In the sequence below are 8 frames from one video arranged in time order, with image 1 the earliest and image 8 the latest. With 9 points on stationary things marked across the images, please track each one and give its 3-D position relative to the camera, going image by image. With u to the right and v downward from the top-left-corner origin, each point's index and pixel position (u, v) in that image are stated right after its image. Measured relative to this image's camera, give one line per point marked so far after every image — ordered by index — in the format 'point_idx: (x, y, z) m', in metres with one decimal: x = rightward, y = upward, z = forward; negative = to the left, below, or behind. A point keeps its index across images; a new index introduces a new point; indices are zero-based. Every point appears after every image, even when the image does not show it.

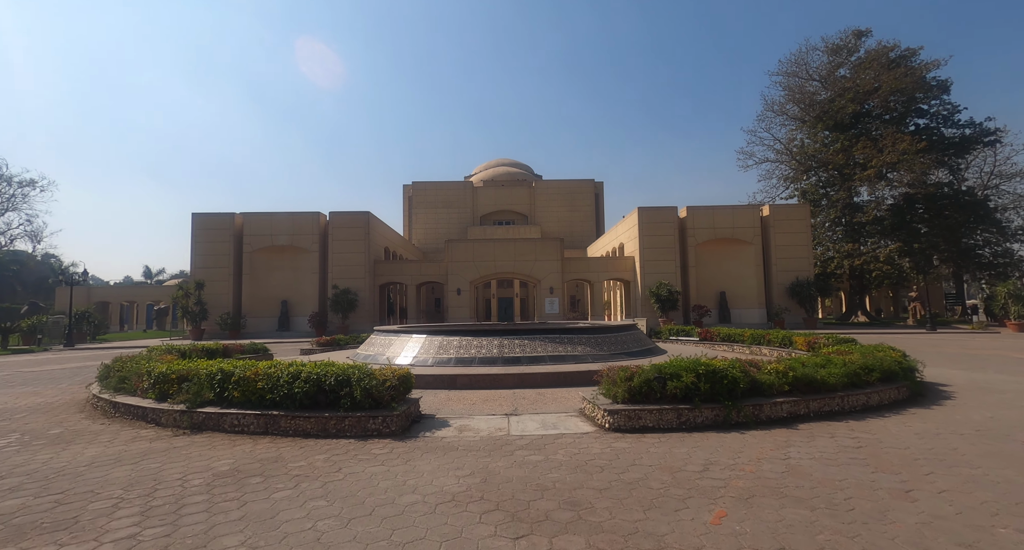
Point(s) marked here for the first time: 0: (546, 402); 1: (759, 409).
0: (+0.5, -1.7, +6.7) m
1: (+2.7, -1.4, +5.3) m
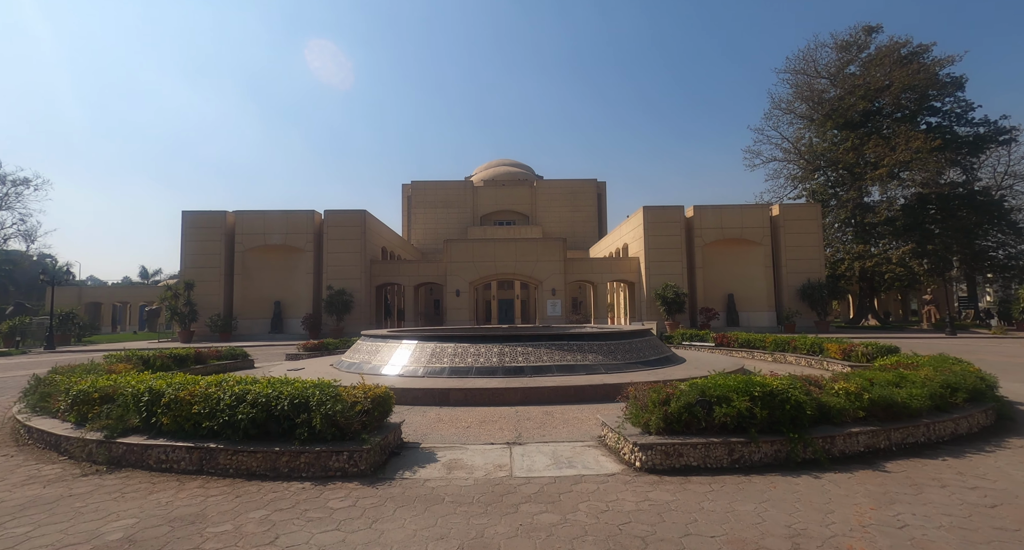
0: (+0.5, -1.7, +5.6) m
1: (+2.7, -1.4, +4.2) m
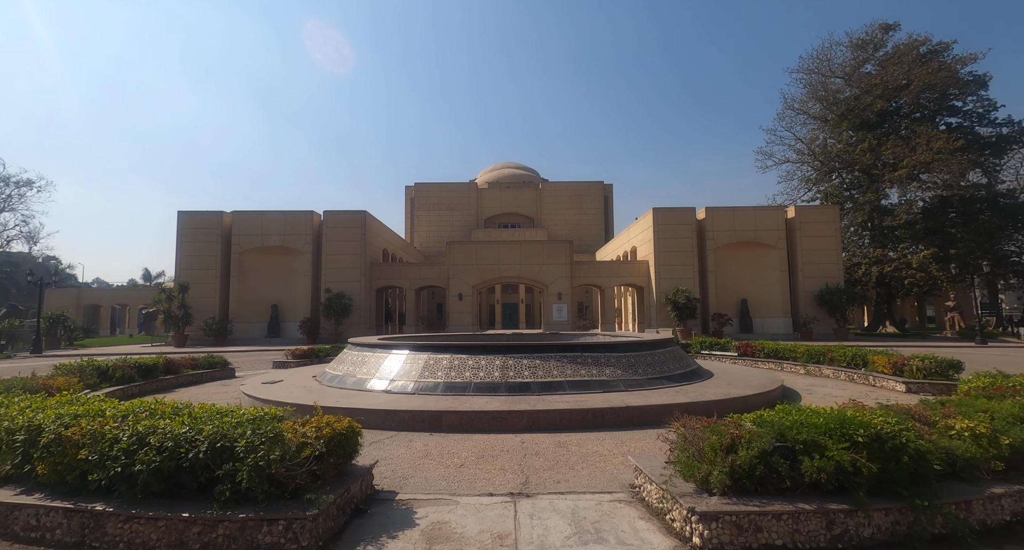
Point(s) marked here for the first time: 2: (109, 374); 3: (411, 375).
0: (+0.6, -1.7, +4.4) m
1: (+2.7, -1.4, +3.0) m
2: (-10.3, -2.4, +12.4) m
3: (-1.6, -1.6, +7.9) m
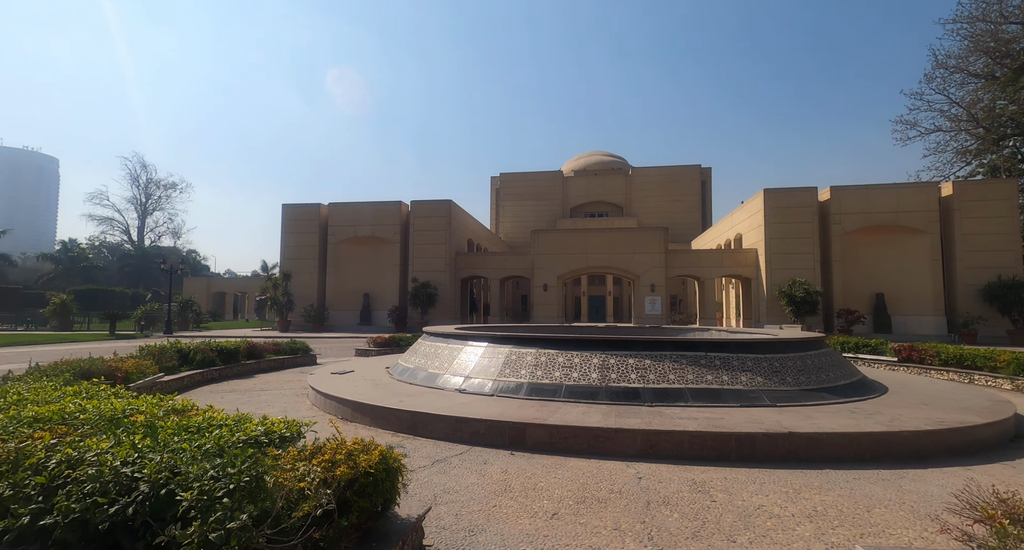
0: (+1.2, -1.5, +2.8) m
1: (+3.1, -1.2, +1.0) m
2: (-8.1, -2.0, +12.5) m
3: (-0.3, -1.3, +6.6) m
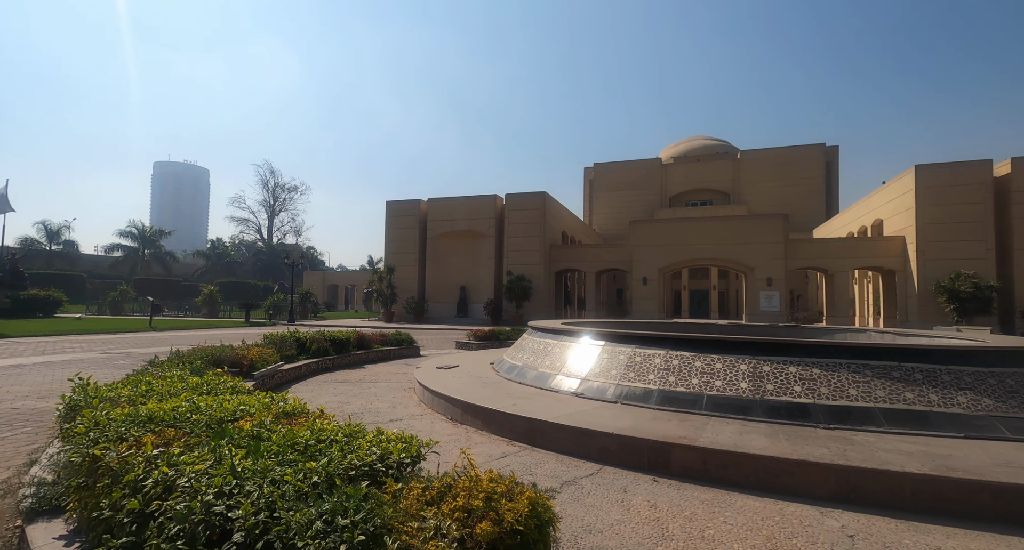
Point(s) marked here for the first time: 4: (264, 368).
0: (+2.0, -1.4, +1.8) m
1: (+3.5, -1.2, -0.3) m
2: (-5.4, -1.8, +13.1) m
3: (+1.2, -1.2, +5.8) m
4: (-5.0, -1.9, +10.0) m
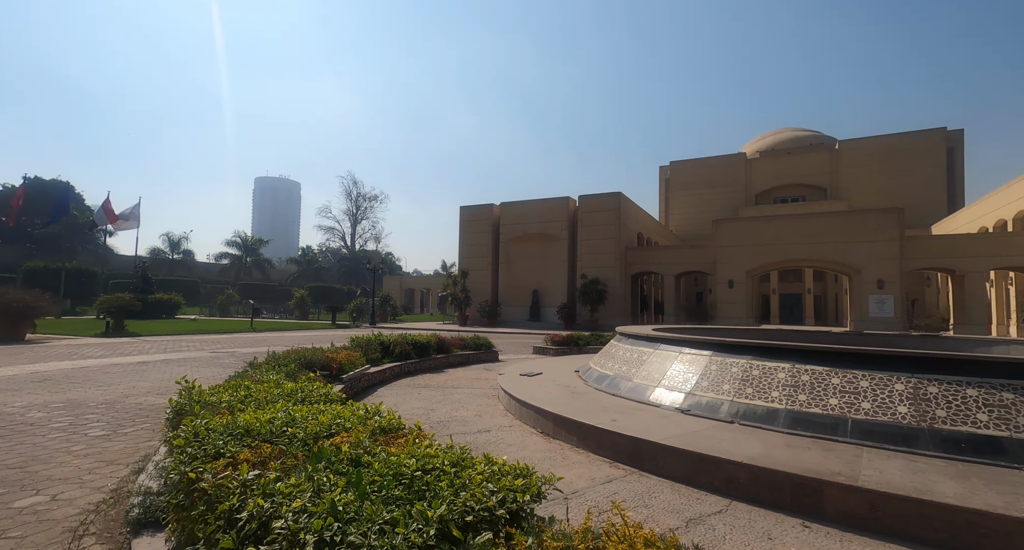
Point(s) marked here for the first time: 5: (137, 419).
0: (+2.4, -1.4, +1.0) m
1: (+3.7, -1.1, -1.3) m
2: (-3.2, -1.9, +13.3) m
3: (+2.2, -1.2, +5.1) m
4: (-3.3, -2.0, +10.1) m
5: (-6.2, -2.4, +8.2) m
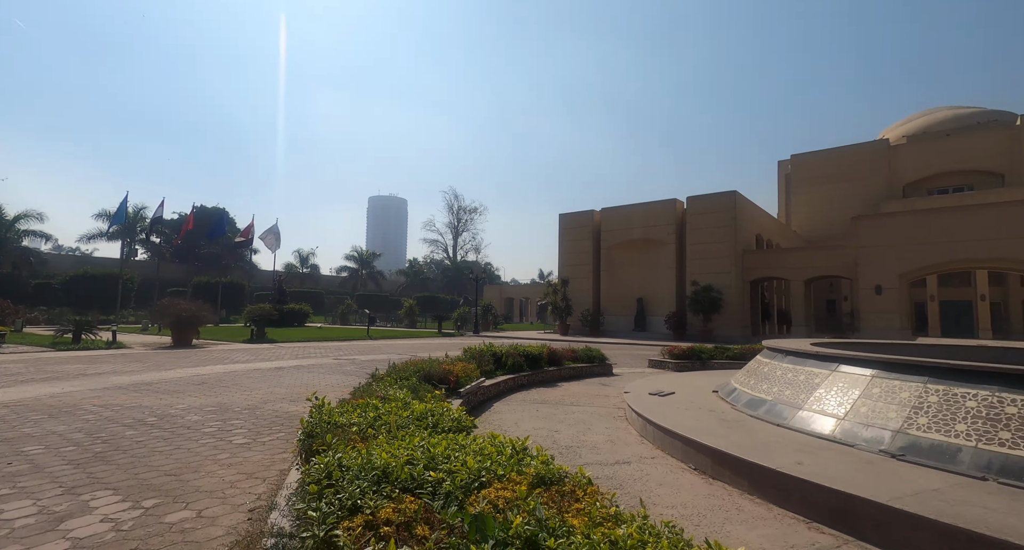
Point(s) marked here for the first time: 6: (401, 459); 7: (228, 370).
0: (+2.9, -1.3, -0.3) m
1: (+3.7, -1.0, -2.8) m
2: (-0.1, -2.2, +12.9) m
3: (+3.5, -1.2, +3.8) m
4: (-0.9, -2.2, +9.8) m
5: (-4.1, -2.6, +8.5) m
6: (-0.6, -1.0, +2.7) m
7: (-9.5, -3.2, +16.5) m
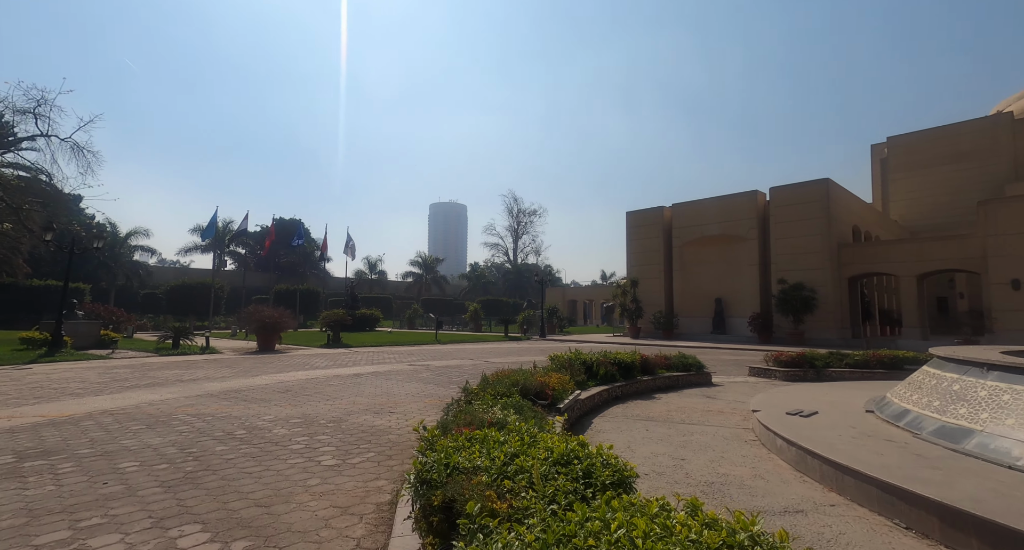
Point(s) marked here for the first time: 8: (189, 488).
0: (+3.5, -1.3, -1.7) m
1: (+3.9, -0.9, -4.2) m
2: (+2.1, -2.2, +11.7) m
3: (+4.6, -1.2, +2.3) m
4: (+1.0, -2.2, +8.8) m
5: (-2.4, -2.7, +7.9) m
6: (+0.3, -1.0, +1.7) m
7: (-6.8, -3.4, +16.5) m
8: (-3.9, -2.5, +5.9) m
